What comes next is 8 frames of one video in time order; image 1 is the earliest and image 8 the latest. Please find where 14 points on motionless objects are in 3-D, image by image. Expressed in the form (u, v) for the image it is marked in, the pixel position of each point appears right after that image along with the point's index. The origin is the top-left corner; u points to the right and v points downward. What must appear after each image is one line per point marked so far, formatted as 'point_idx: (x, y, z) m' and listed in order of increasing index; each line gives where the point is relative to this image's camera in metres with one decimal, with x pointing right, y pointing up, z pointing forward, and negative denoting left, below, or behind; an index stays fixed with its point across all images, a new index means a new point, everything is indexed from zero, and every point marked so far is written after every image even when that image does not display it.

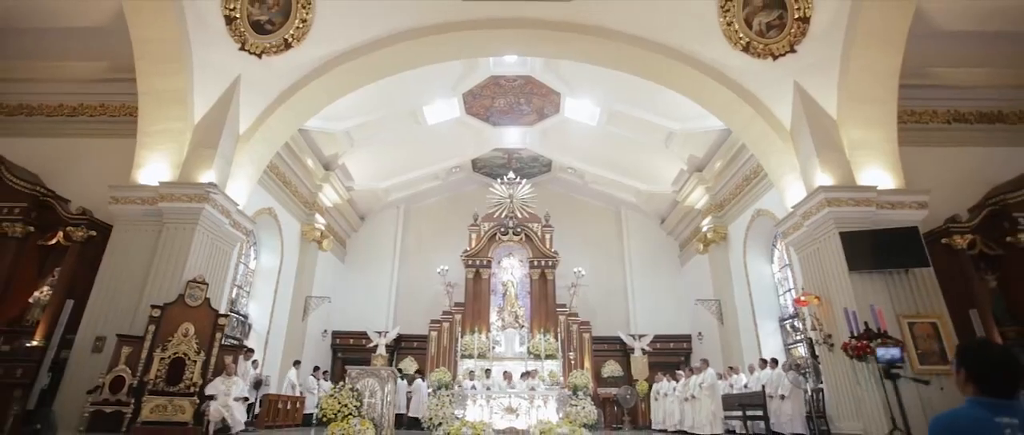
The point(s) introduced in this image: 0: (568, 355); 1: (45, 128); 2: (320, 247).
0: (+1.1, -2.7, +10.3) m
1: (-6.4, +1.2, +7.2) m
2: (-3.8, -0.6, +10.4) m
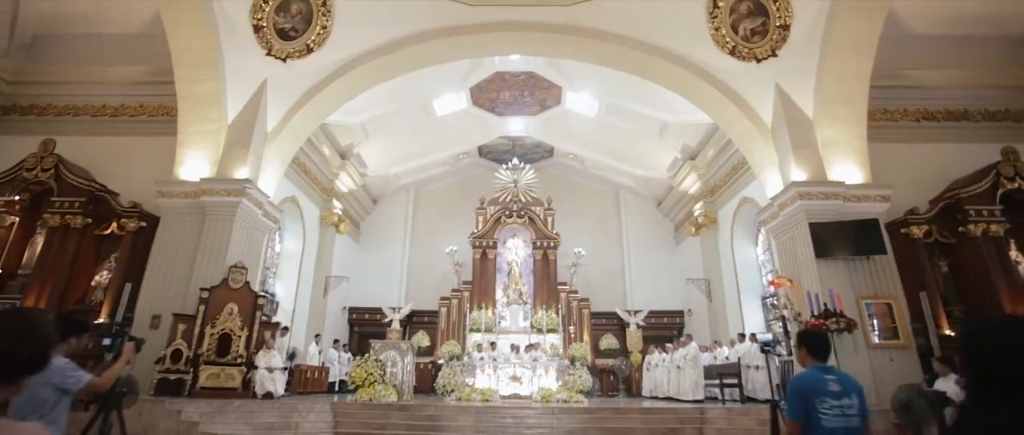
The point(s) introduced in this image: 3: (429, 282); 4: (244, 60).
0: (+1.2, -2.4, +11.2) m
1: (-6.3, +1.4, +7.9) m
2: (-3.7, -0.3, +11.2) m
3: (-2.0, -1.5, +12.8) m
4: (-3.8, +2.3, +7.5) m
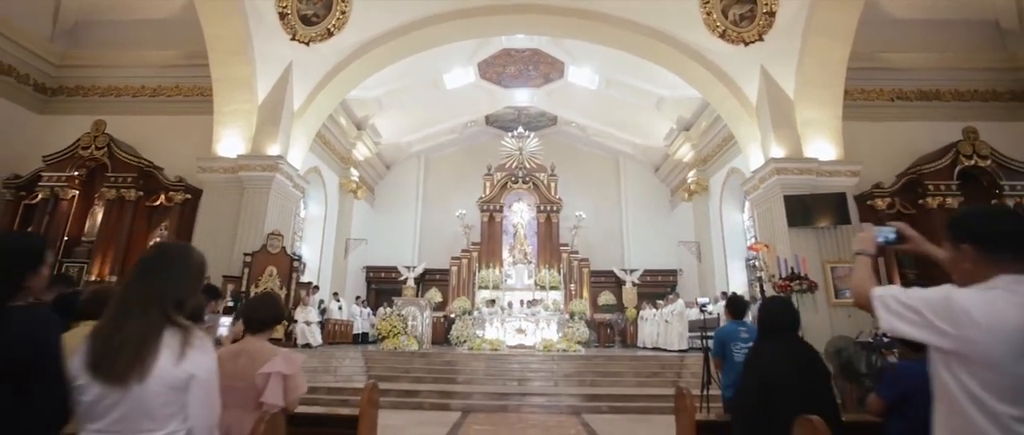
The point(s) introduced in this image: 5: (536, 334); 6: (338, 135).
0: (+1.3, -1.6, +12.2) m
1: (-6.3, +1.8, +8.6) m
2: (-3.6, +0.5, +12.0) m
3: (-1.9, -0.6, +13.8) m
4: (-3.8, +2.7, +8.2) m
5: (+0.5, -2.3, +10.3) m
6: (-3.6, +1.7, +10.8) m
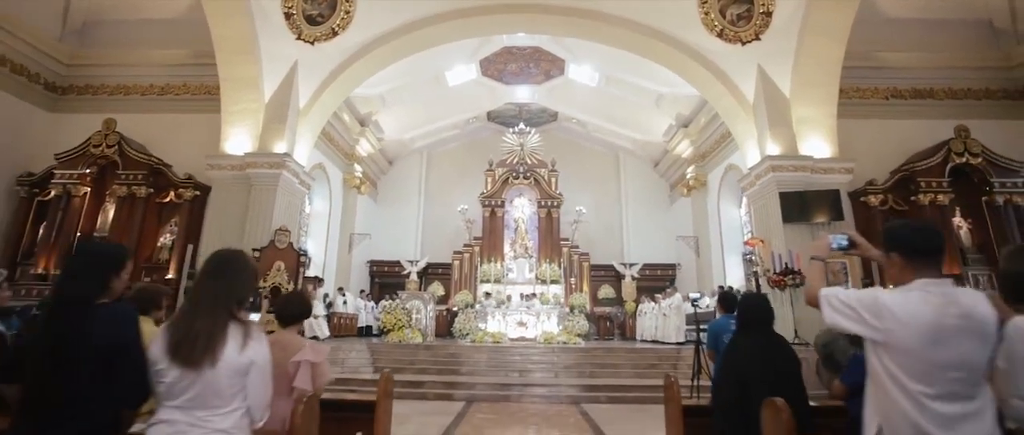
0: (+1.4, -1.5, +12.4) m
1: (-6.2, +1.9, +8.8) m
2: (-3.6, +0.6, +12.2) m
3: (-1.9, -0.5, +14.0) m
4: (-3.7, +2.8, +8.3) m
5: (+0.5, -2.2, +10.6) m
6: (-3.6, +1.8, +10.9) m
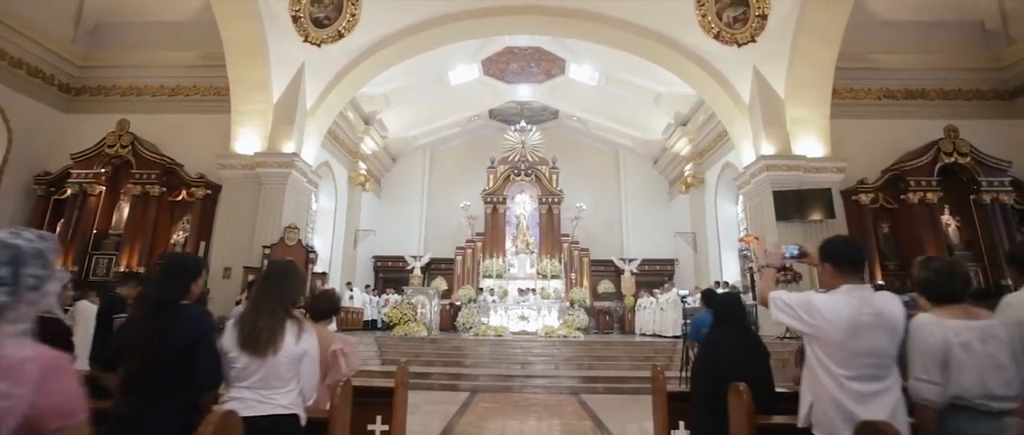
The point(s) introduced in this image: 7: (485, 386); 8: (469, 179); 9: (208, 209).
0: (+1.4, -1.4, +12.7) m
1: (-6.2, +1.9, +9.1) m
2: (-3.5, +0.7, +12.5) m
3: (-1.8, -0.4, +14.2) m
4: (-3.7, +2.8, +8.6) m
5: (+0.5, -2.2, +10.8) m
6: (-3.5, +1.9, +11.2) m
7: (-0.3, -2.0, +6.1) m
8: (-1.2, +1.1, +14.7) m
9: (-4.9, +0.1, +8.4) m
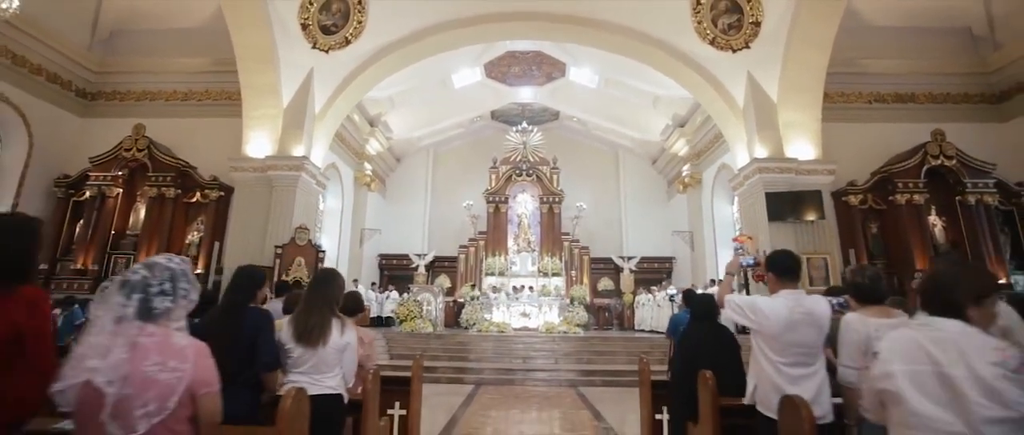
0: (+1.4, -1.4, +13.0) m
1: (-6.2, +1.9, +9.4) m
2: (-3.5, +0.7, +12.8) m
3: (-1.8, -0.3, +14.6) m
4: (-3.7, +2.8, +8.9) m
5: (+0.6, -2.1, +11.2) m
6: (-3.5, +1.9, +11.5) m
7: (-0.3, -2.0, +6.4) m
8: (-1.2, +1.1, +15.0) m
9: (-4.9, +0.1, +8.8) m
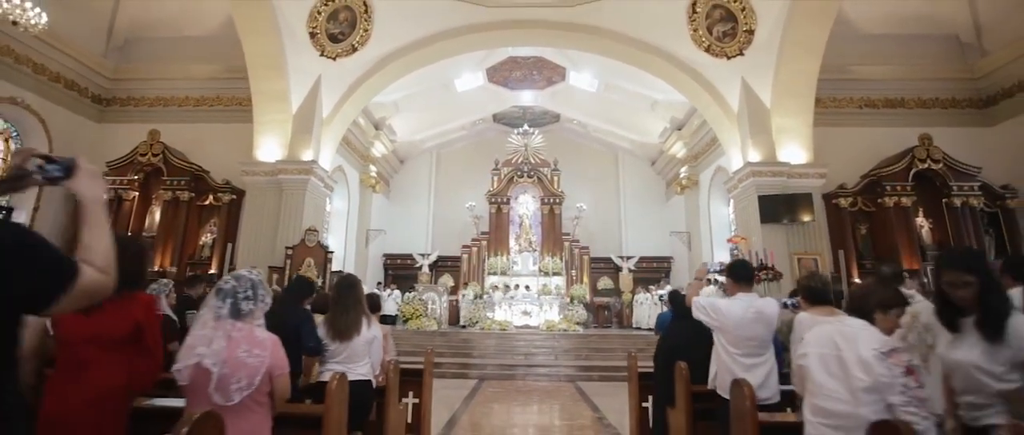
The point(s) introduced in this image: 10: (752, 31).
0: (+1.5, -1.4, +13.3) m
1: (-6.1, +1.9, +9.7) m
2: (-3.4, +0.7, +13.1) m
3: (-1.7, -0.4, +14.9) m
4: (-3.7, +2.8, +9.2) m
5: (+0.6, -2.2, +11.5) m
6: (-3.5, +1.9, +11.8) m
7: (-0.3, -2.0, +6.7) m
8: (-1.1, +1.1, +15.3) m
9: (-4.8, +0.1, +9.1) m
10: (+4.0, +3.1, +8.6) m
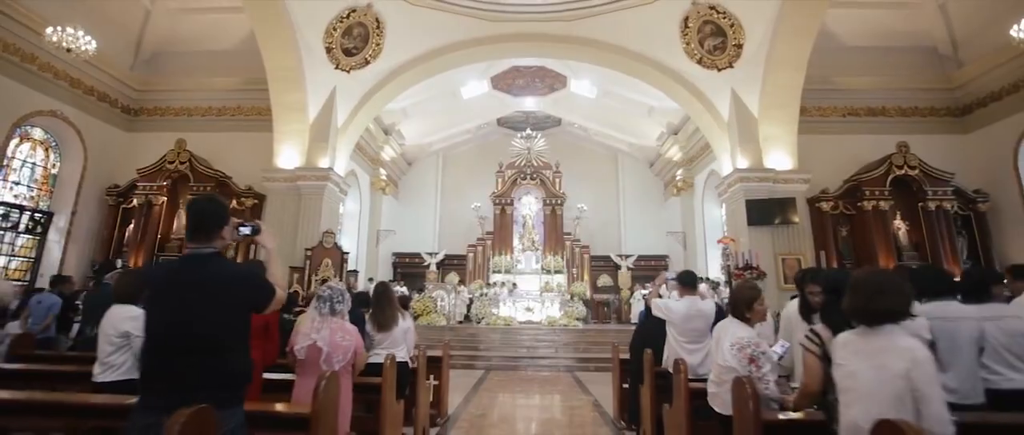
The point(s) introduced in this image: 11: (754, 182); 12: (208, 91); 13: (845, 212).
0: (+1.6, -1.4, +13.9) m
1: (-6.1, +1.8, +10.4) m
2: (-3.4, +0.7, +13.7) m
3: (-1.6, -0.4, +15.5) m
4: (-3.6, +2.7, +9.8) m
5: (+0.7, -2.2, +12.1) m
6: (-3.4, +1.8, +12.4) m
7: (-0.2, -2.1, +7.3) m
8: (-1.0, +1.1, +15.9) m
9: (-4.8, 0.0, +9.7) m
10: (+4.0, +3.0, +9.2) m
11: (+4.2, +0.6, +9.1) m
12: (-6.0, +2.5, +10.4) m
13: (+5.8, +0.1, +9.1) m
